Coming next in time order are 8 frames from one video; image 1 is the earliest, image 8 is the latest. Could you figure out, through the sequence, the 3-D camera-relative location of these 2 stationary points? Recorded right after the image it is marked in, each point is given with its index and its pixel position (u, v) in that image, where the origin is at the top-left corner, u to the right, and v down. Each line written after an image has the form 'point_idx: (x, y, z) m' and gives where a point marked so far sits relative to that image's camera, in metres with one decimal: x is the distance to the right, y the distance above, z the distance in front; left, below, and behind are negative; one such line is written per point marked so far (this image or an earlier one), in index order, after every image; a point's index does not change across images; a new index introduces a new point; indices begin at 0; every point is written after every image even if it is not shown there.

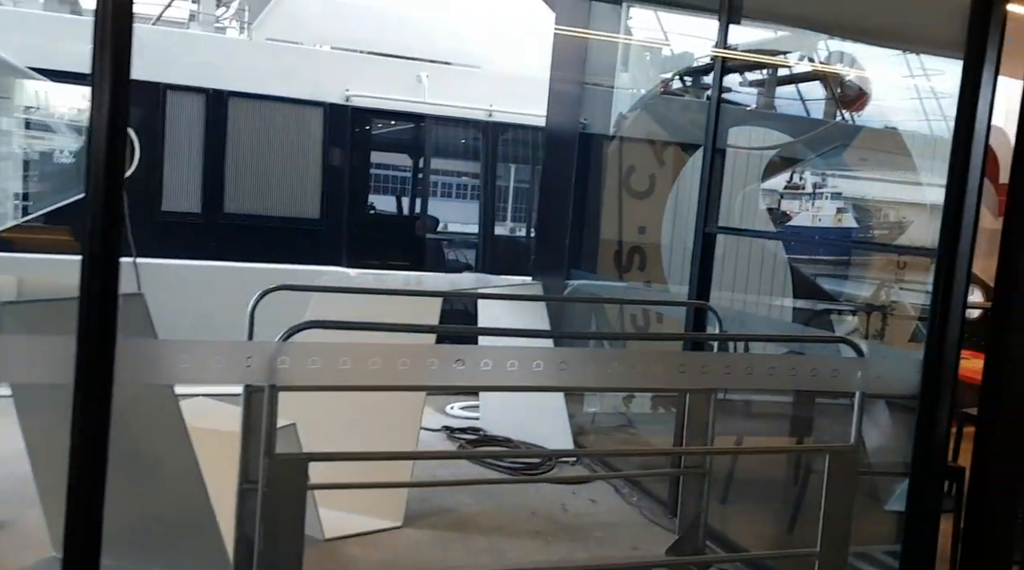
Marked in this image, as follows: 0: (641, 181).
0: (+0.6, +0.5, +5.0) m
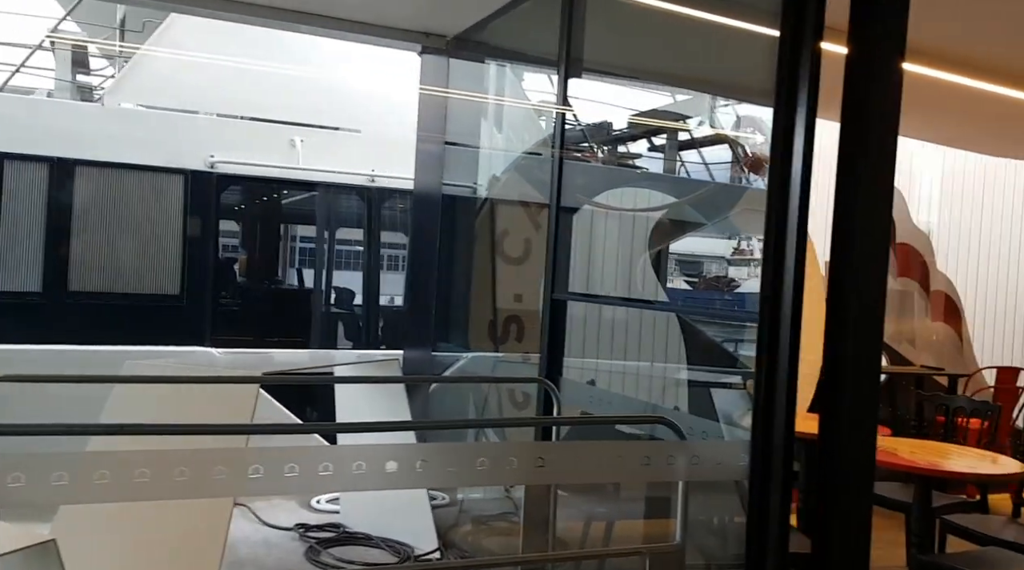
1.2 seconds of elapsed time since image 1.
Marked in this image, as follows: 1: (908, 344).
0: (0.0, +0.2, +4.7) m
1: (+2.5, -0.4, +6.3) m
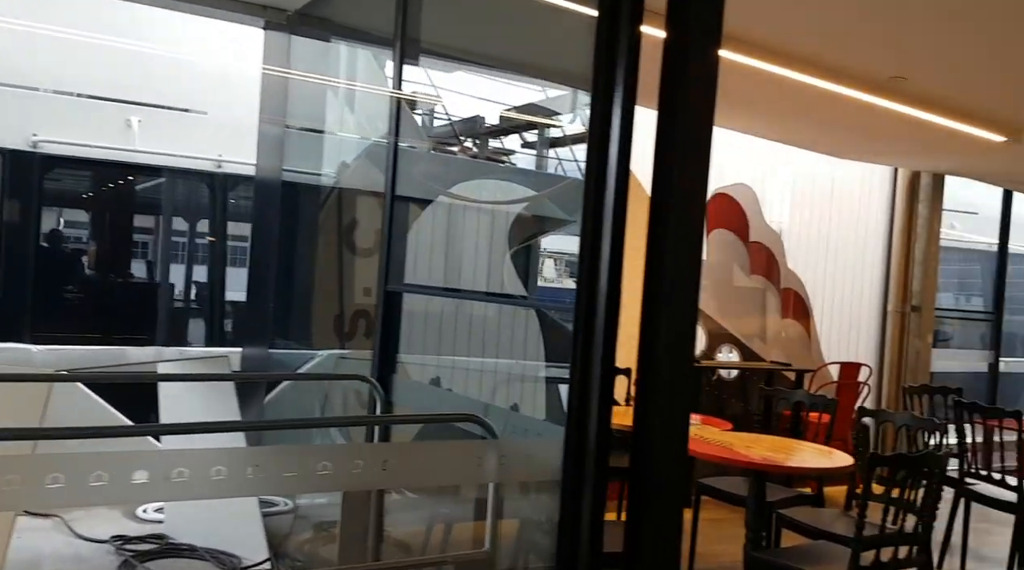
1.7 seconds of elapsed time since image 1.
0: (-0.7, +0.2, +4.5) m
1: (+1.6, -0.4, +6.4) m
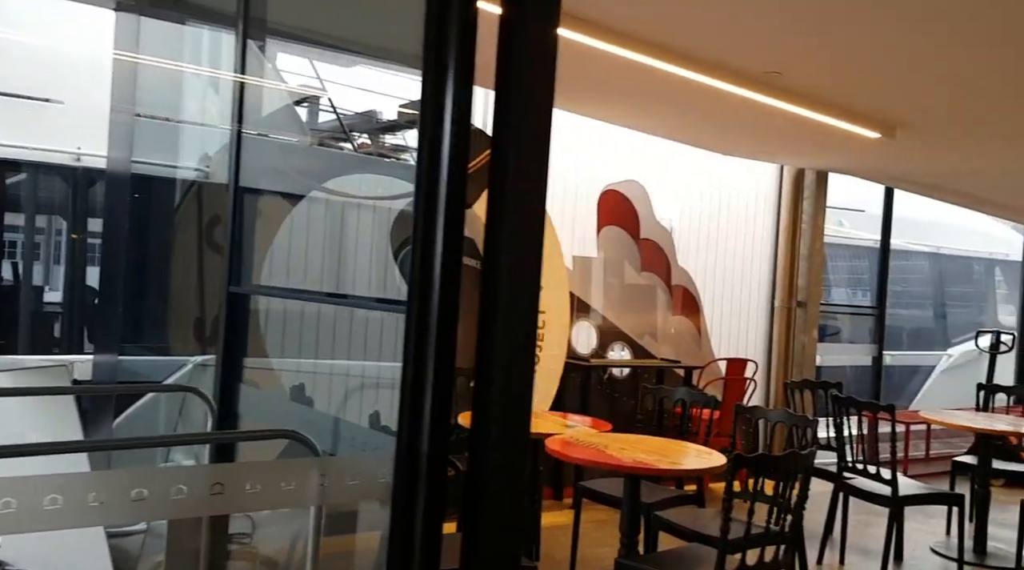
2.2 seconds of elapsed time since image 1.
0: (-1.2, +0.2, +4.3) m
1: (+0.9, -0.3, +6.4) m
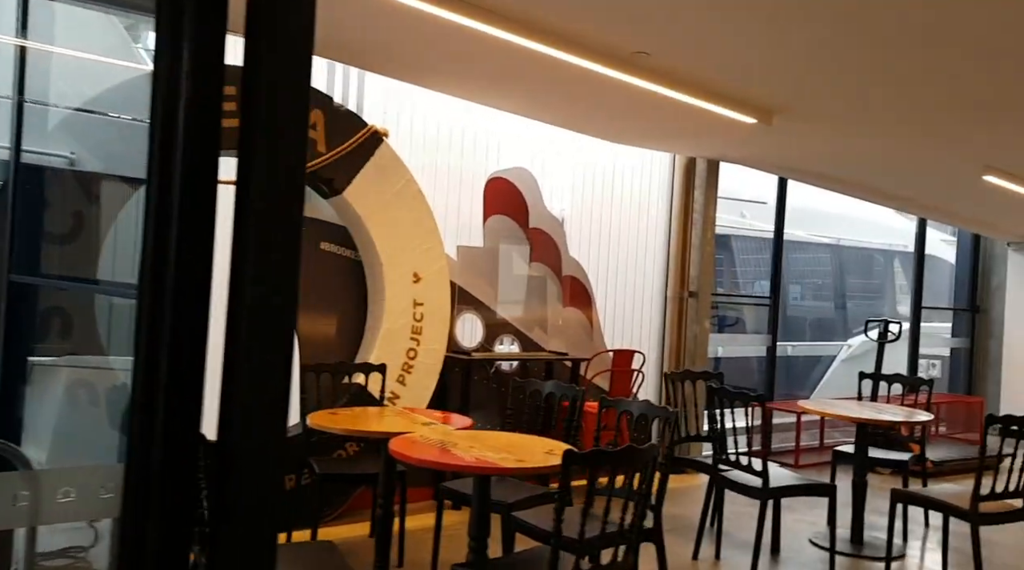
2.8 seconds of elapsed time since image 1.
0: (-1.8, +0.2, +4.0) m
1: (+0.2, -0.3, +6.2) m
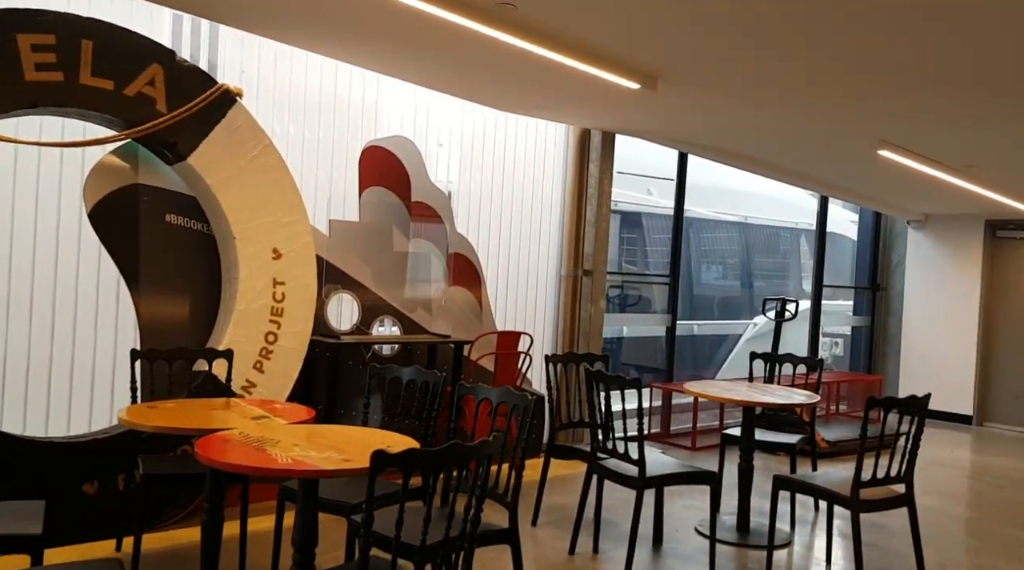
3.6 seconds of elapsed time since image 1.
0: (-2.3, +0.3, +3.5) m
1: (-0.5, -0.2, +5.9) m
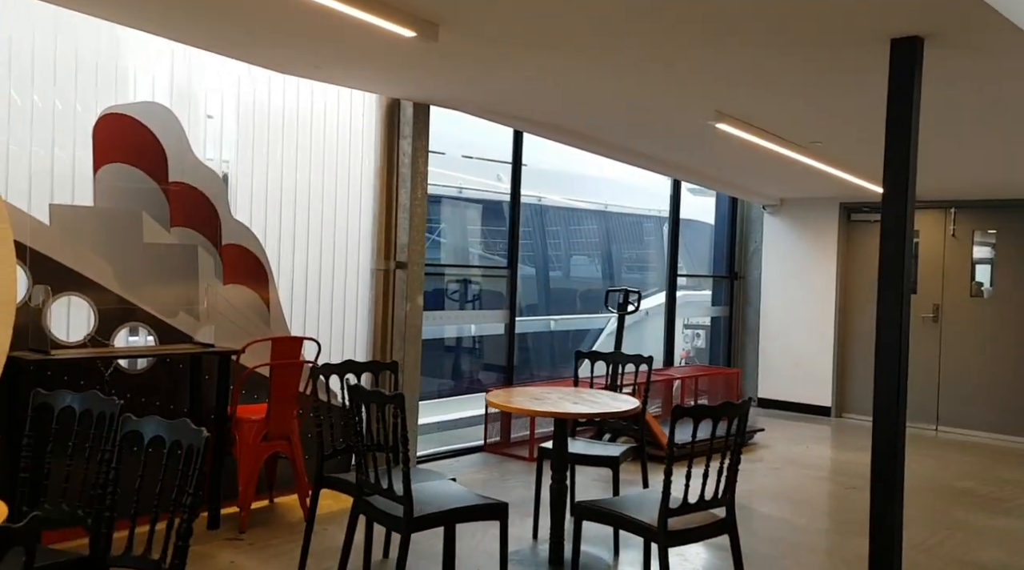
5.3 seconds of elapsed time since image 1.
0: (-3.1, +0.3, +2.3) m
1: (-1.6, -0.1, +4.9) m
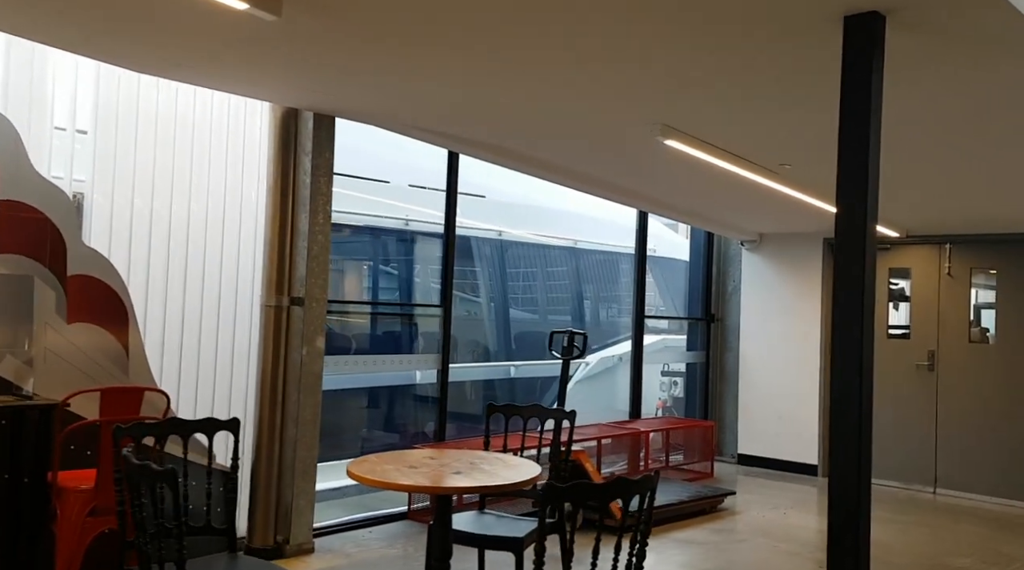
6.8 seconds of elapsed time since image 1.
0: (-3.6, +0.2, +1.6) m
1: (-2.0, -0.3, +4.1) m
